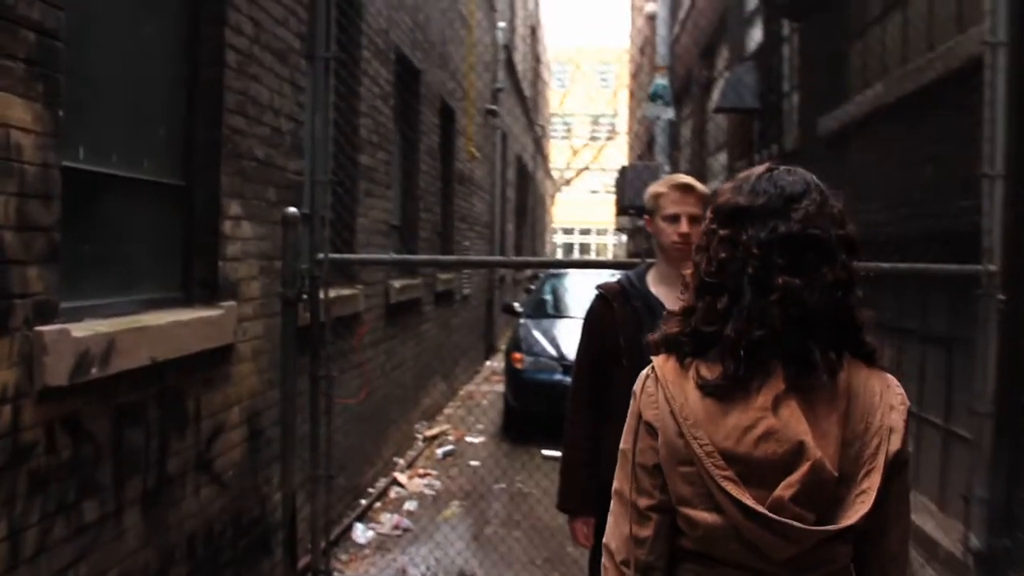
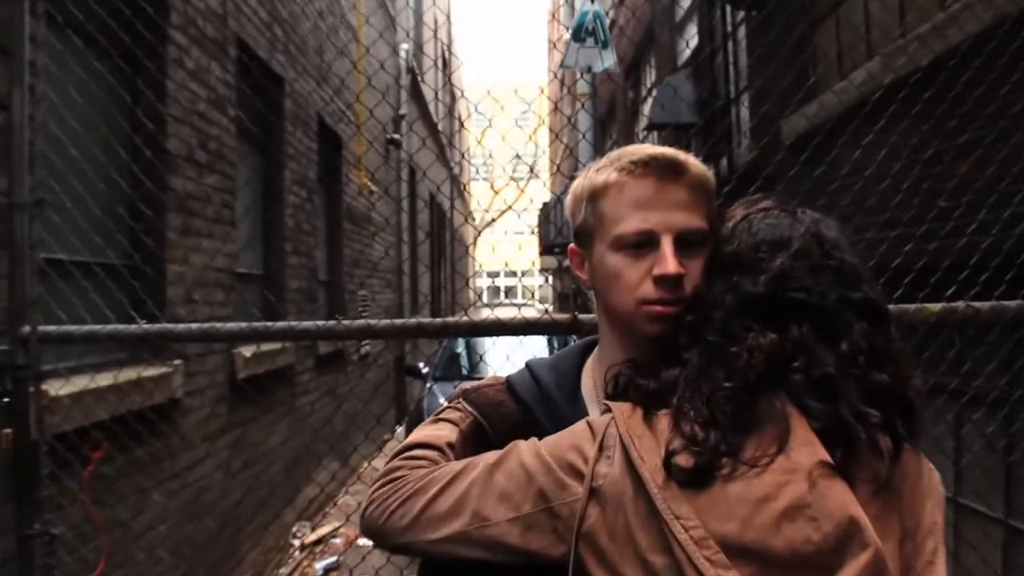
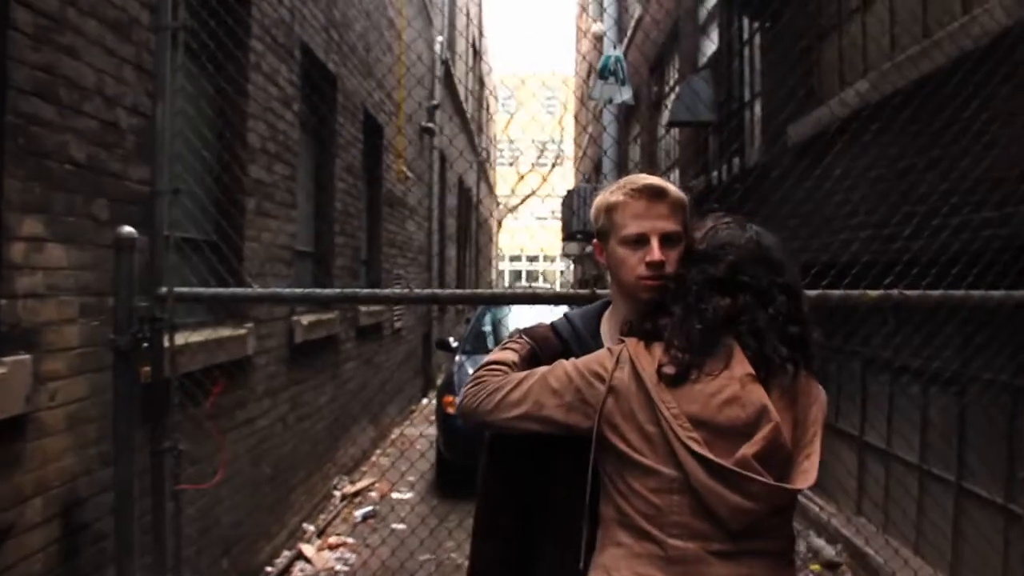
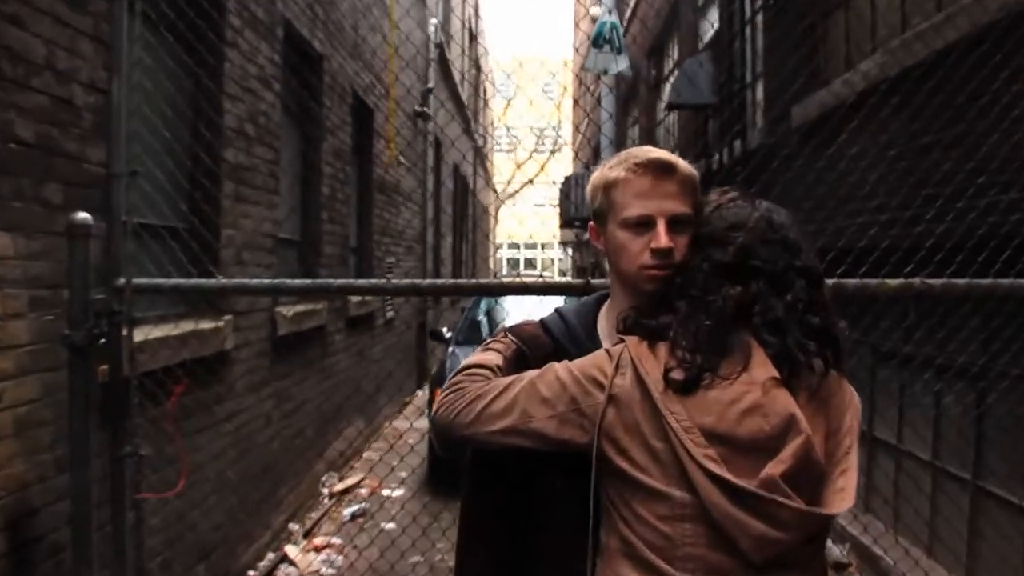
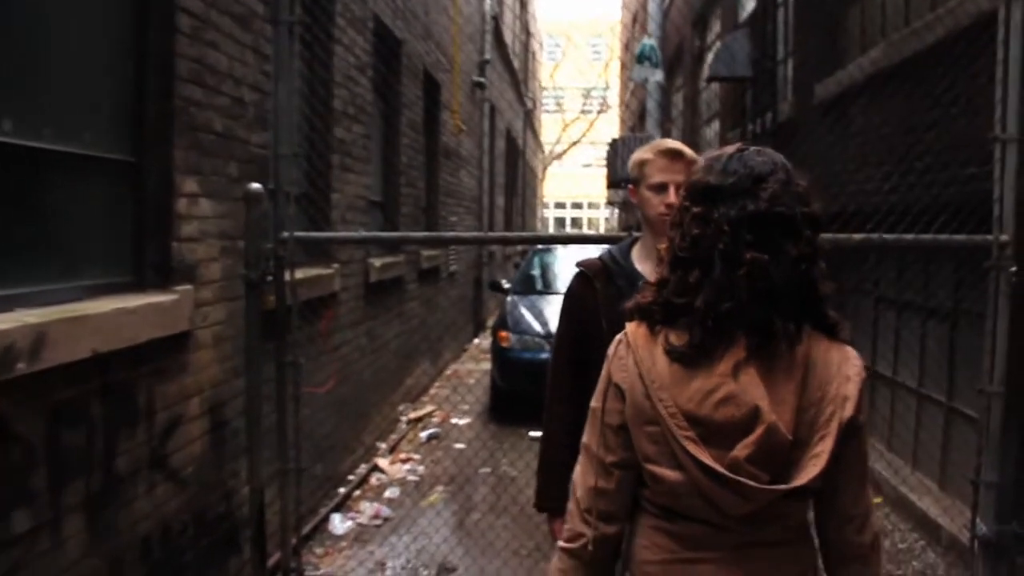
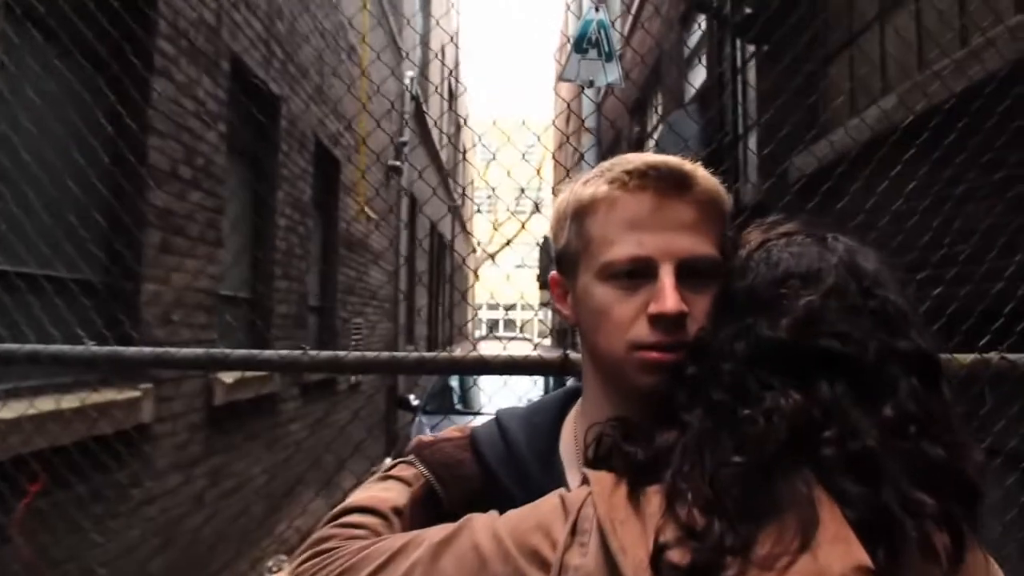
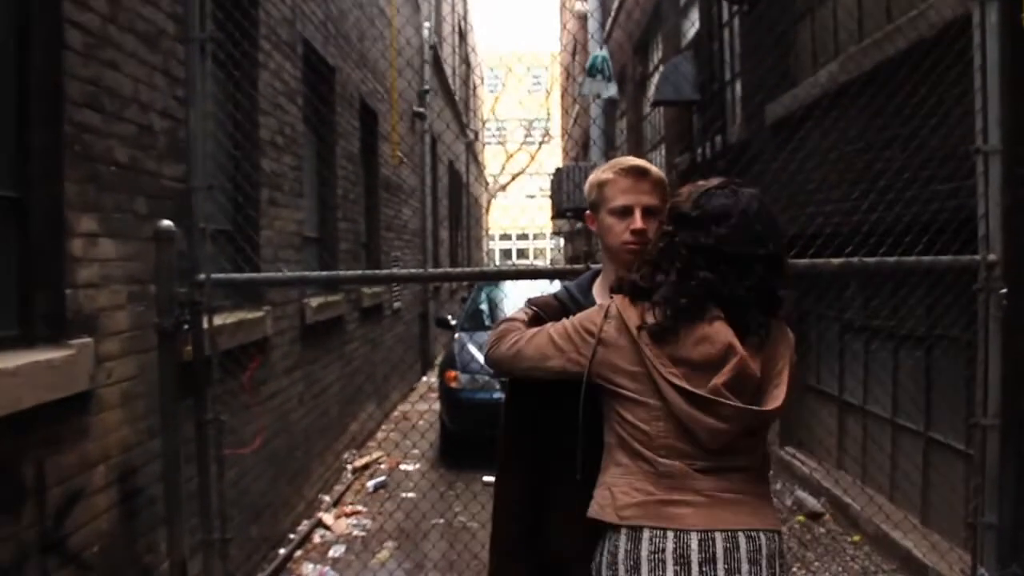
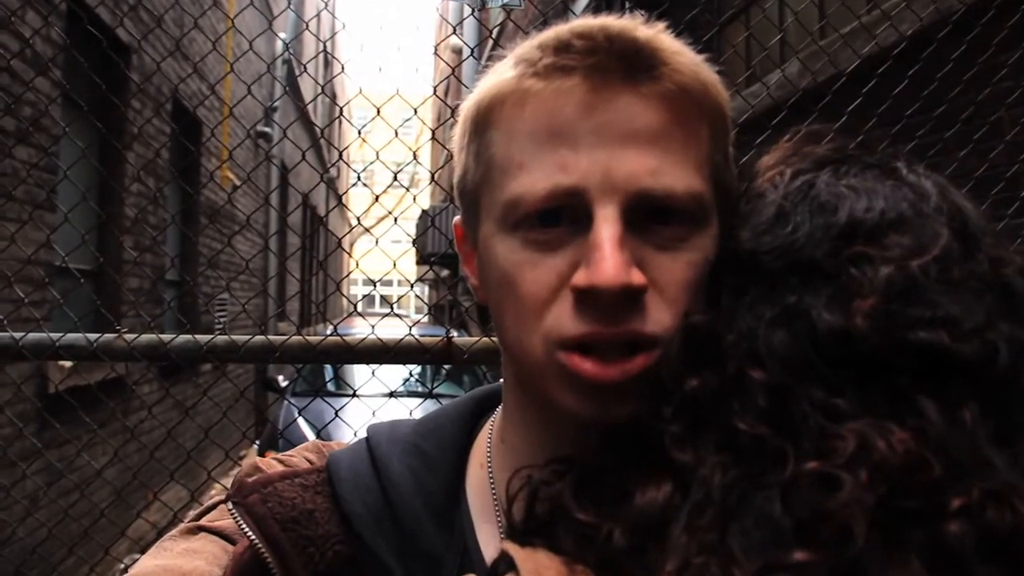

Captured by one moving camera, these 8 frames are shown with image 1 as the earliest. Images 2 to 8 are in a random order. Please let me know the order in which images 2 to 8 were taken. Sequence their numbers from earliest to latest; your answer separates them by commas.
5, 7, 3, 4, 2, 6, 8
